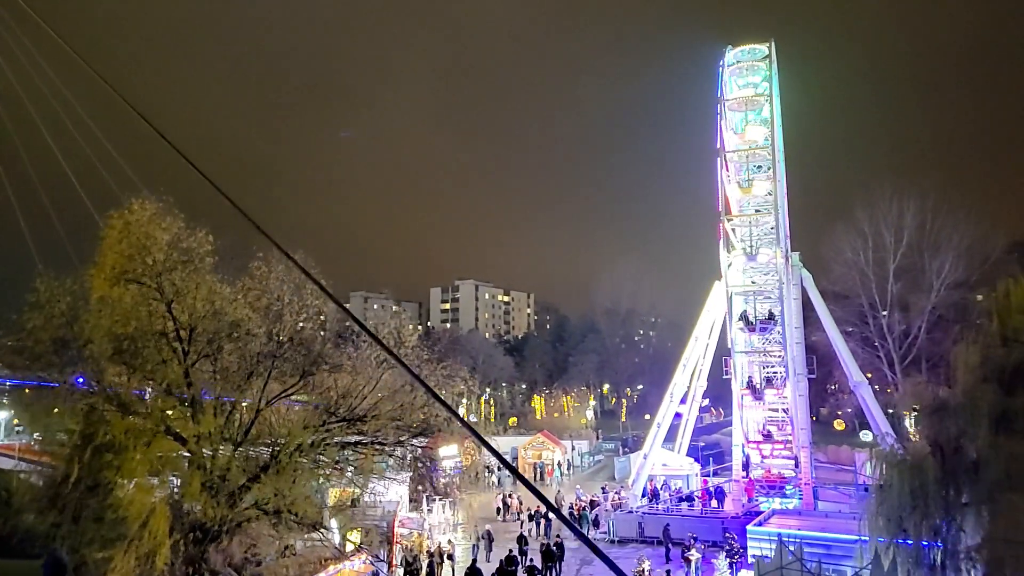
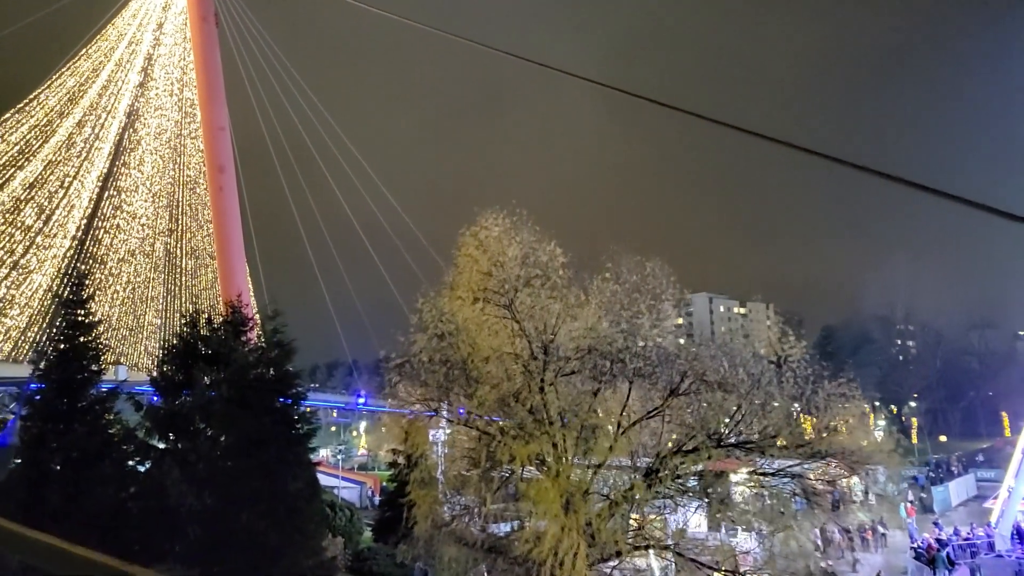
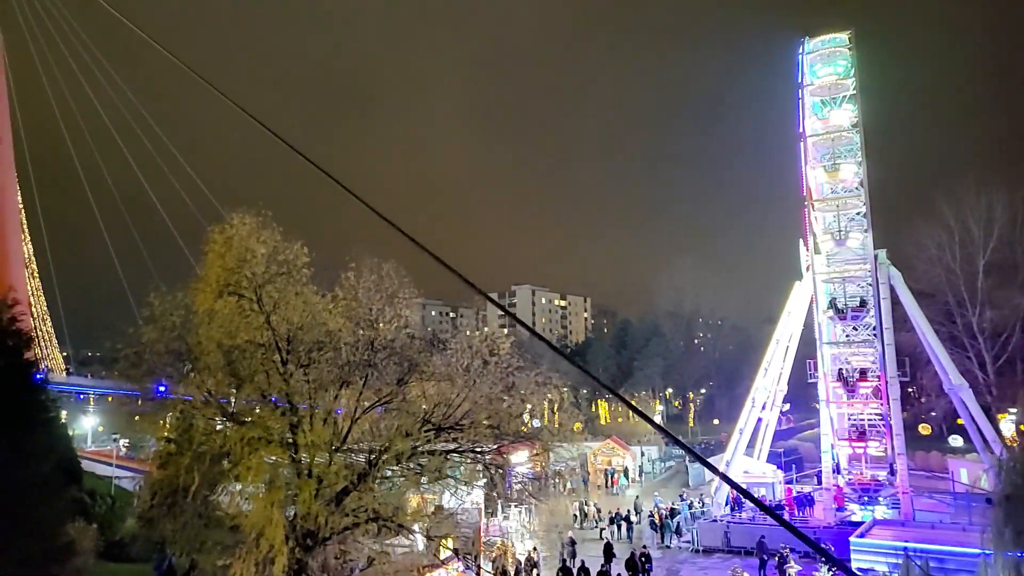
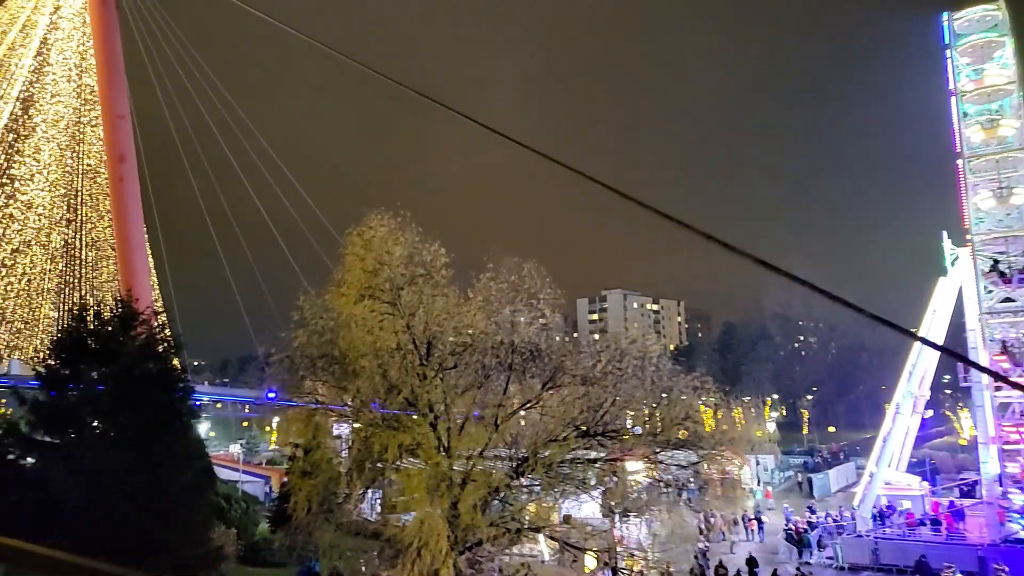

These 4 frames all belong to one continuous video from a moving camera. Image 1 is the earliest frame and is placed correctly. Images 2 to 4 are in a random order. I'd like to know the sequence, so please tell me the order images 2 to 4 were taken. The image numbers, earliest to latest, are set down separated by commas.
3, 4, 2
